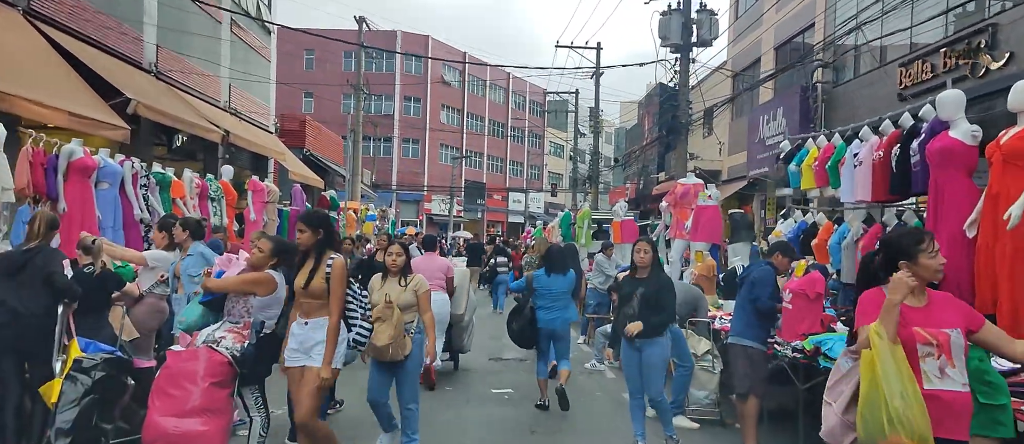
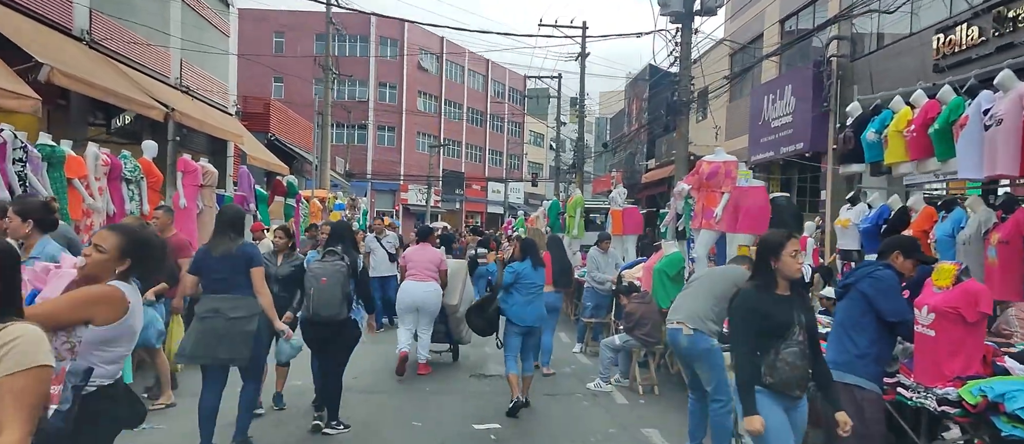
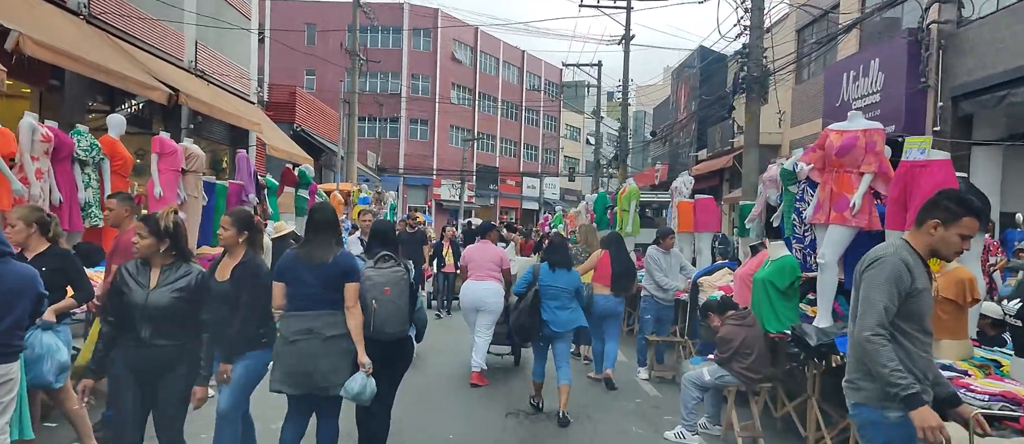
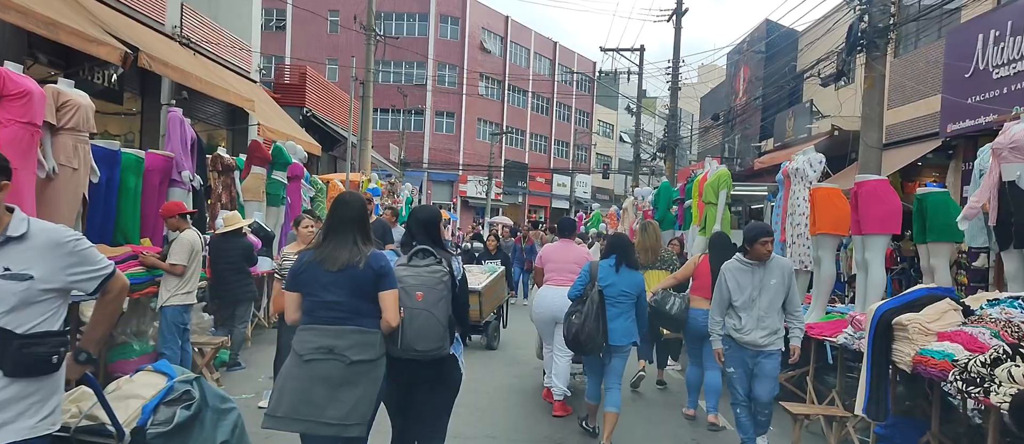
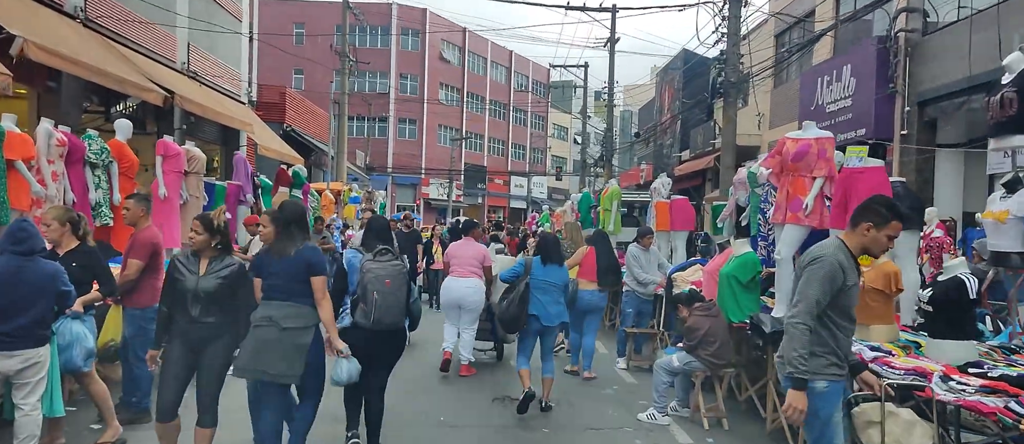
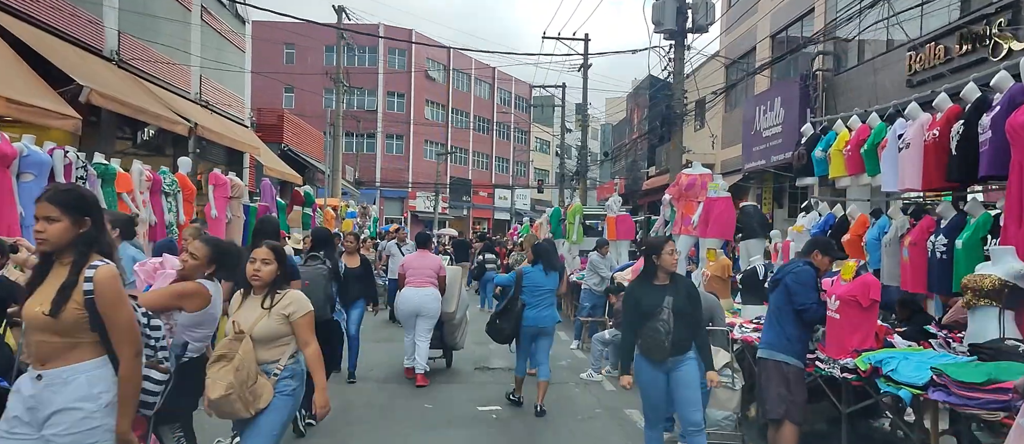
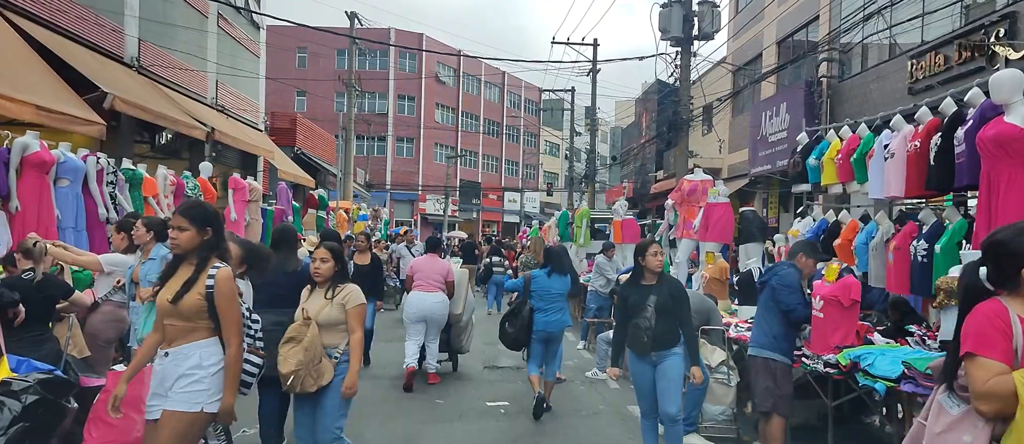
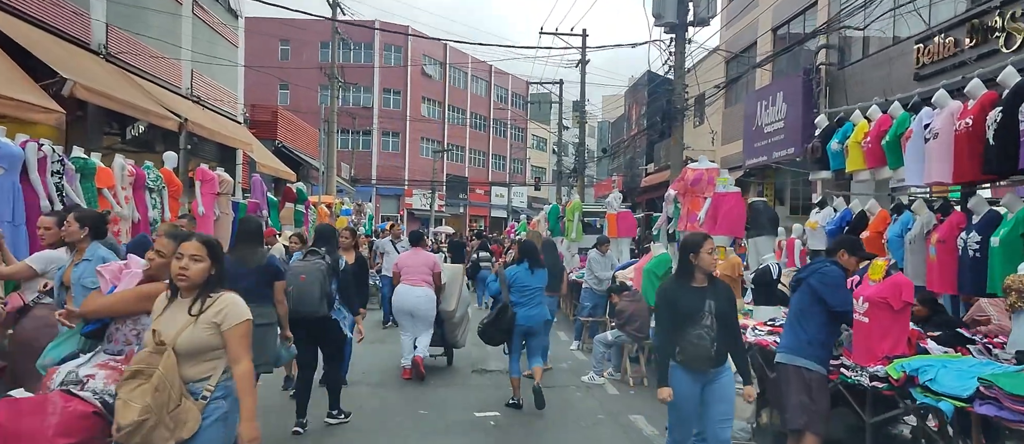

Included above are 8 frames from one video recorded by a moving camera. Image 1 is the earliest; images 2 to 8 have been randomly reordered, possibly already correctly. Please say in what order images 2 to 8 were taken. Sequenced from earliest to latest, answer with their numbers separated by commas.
7, 6, 8, 2, 5, 3, 4
